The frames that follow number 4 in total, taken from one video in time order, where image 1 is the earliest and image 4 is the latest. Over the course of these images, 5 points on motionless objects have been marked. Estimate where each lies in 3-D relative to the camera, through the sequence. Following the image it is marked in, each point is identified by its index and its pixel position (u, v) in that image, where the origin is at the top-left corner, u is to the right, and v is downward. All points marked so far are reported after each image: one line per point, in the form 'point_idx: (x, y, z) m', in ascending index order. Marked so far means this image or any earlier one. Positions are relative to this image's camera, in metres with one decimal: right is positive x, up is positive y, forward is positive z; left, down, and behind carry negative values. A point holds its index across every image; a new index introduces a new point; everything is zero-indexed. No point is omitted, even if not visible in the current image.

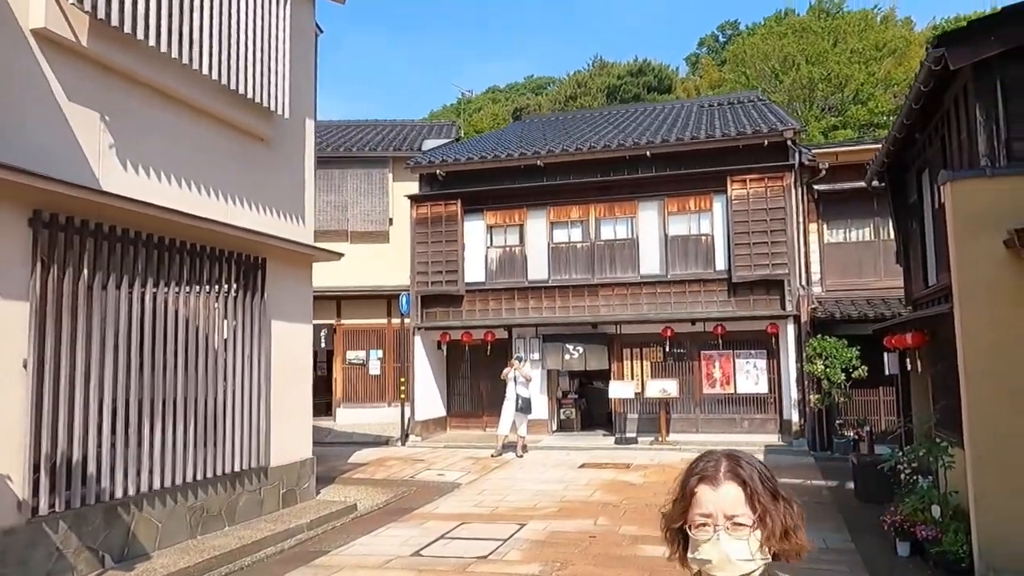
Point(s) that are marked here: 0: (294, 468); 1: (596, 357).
0: (-2.8, -2.3, +9.7) m
1: (+1.8, -1.5, +16.2) m
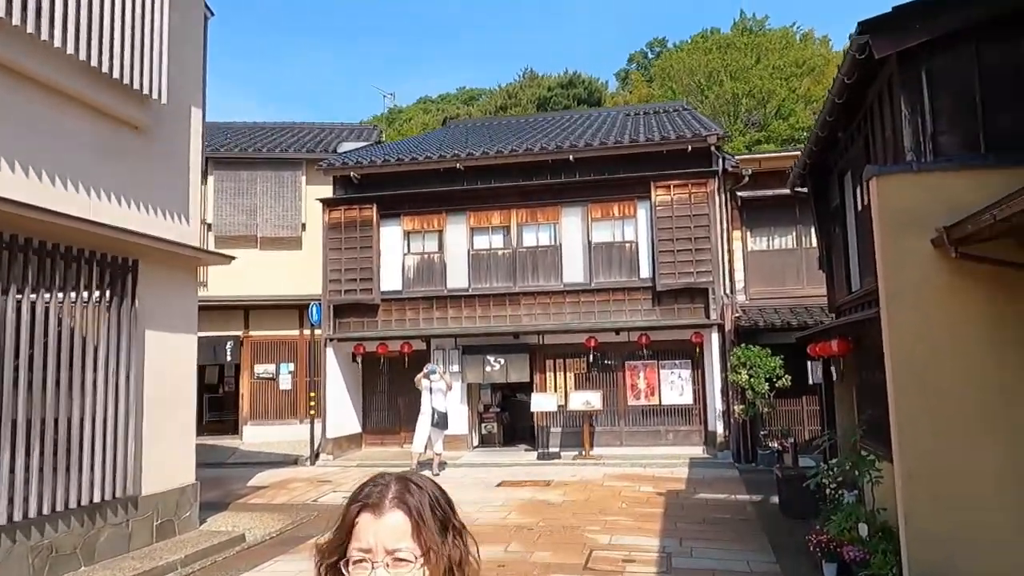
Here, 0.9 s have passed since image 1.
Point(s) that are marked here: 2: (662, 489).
0: (-3.9, -2.4, +8.7) m
1: (+0.1, -1.7, +15.5) m
2: (+2.3, -3.1, +11.5) m
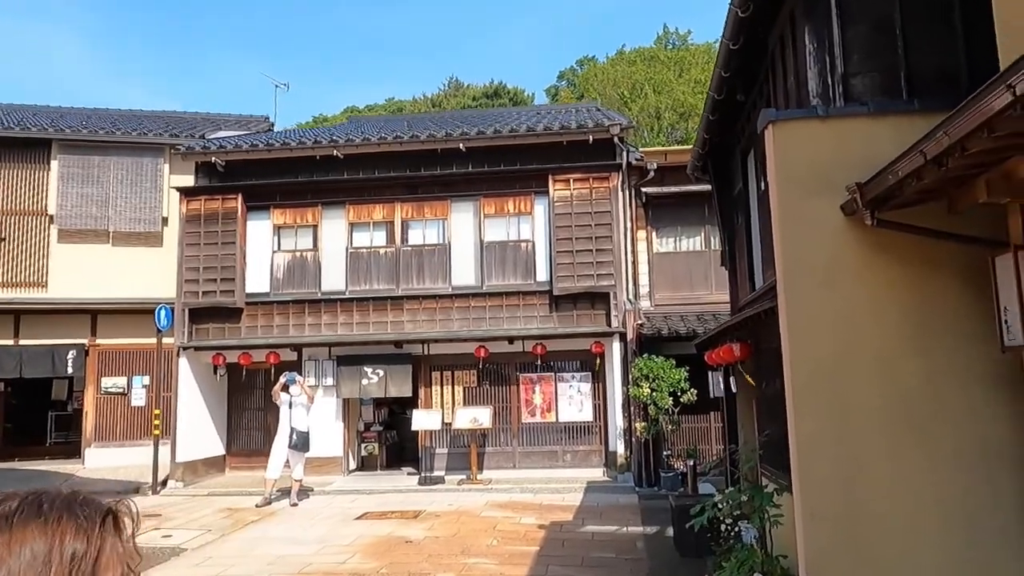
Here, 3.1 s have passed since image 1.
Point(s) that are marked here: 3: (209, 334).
0: (-5.5, -2.2, +6.6) m
1: (-2.1, -1.7, +13.8) m
2: (+0.4, -3.0, +9.9) m
3: (-5.7, -0.9, +14.4) m
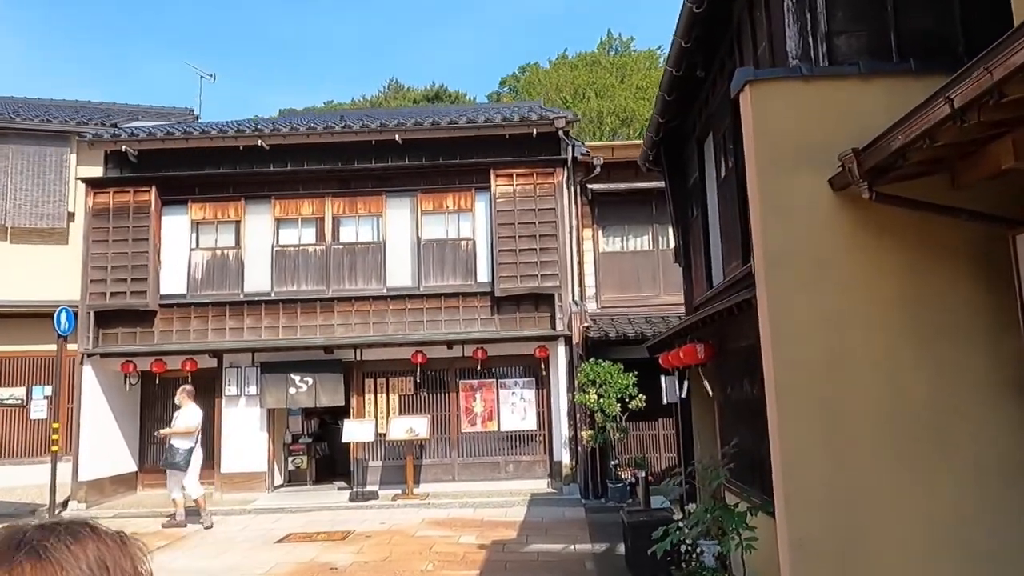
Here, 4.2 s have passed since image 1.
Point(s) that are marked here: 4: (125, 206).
0: (-5.9, -2.2, +5.4) m
1: (-3.1, -1.7, +12.8) m
2: (-0.3, -3.0, +9.1) m
3: (-6.8, -0.9, +13.2) m
4: (-6.7, +1.4, +13.2) m
